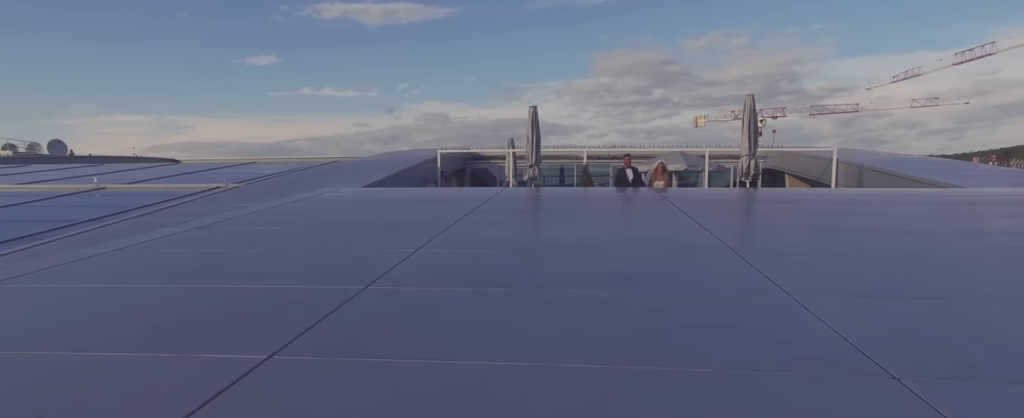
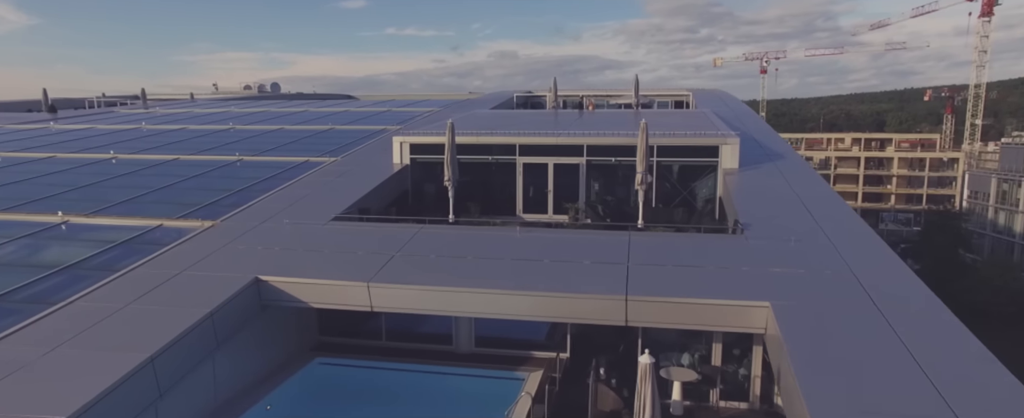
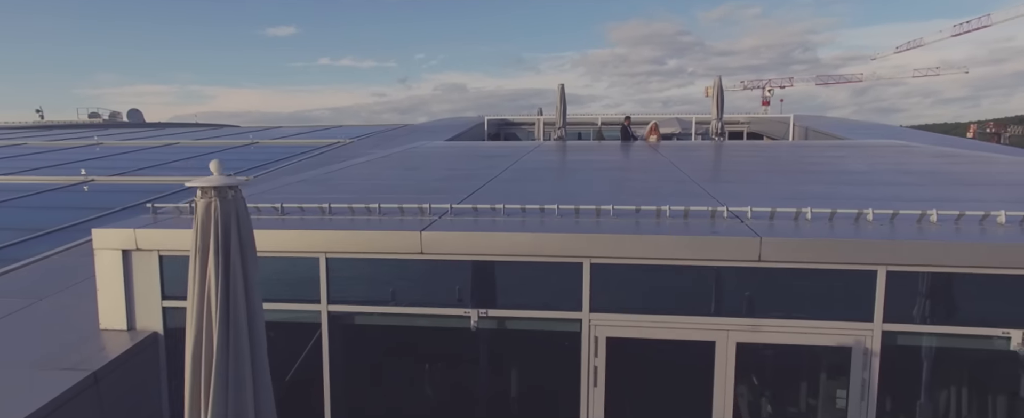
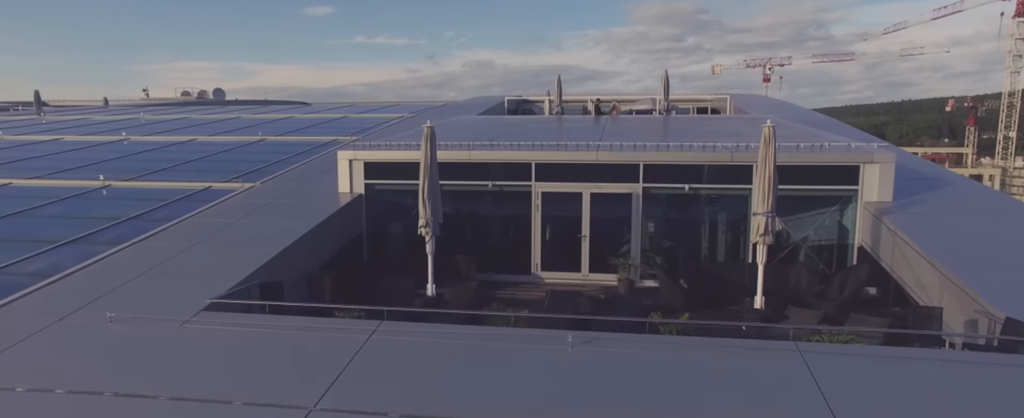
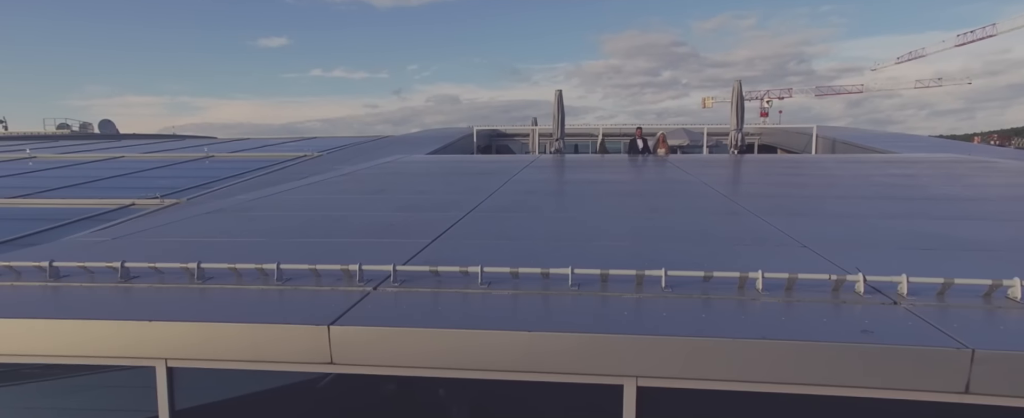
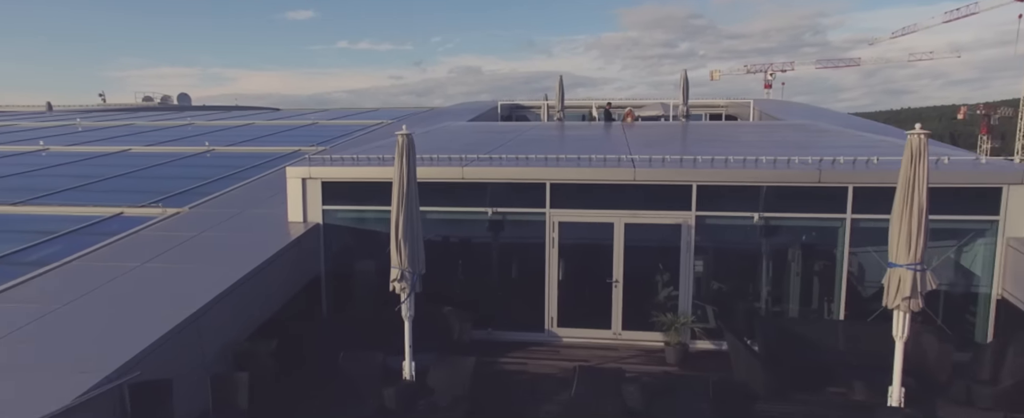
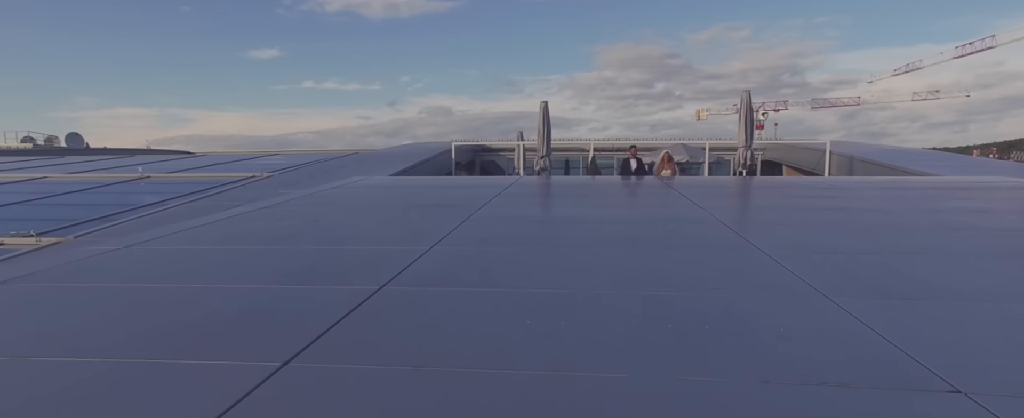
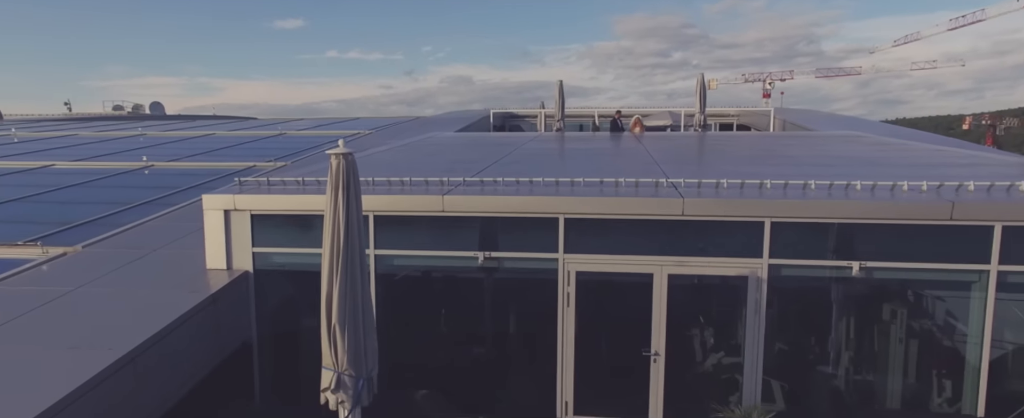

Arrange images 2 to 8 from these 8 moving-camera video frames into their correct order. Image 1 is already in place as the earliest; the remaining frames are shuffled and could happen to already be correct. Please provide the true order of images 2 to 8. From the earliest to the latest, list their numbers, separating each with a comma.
7, 5, 3, 8, 6, 4, 2
